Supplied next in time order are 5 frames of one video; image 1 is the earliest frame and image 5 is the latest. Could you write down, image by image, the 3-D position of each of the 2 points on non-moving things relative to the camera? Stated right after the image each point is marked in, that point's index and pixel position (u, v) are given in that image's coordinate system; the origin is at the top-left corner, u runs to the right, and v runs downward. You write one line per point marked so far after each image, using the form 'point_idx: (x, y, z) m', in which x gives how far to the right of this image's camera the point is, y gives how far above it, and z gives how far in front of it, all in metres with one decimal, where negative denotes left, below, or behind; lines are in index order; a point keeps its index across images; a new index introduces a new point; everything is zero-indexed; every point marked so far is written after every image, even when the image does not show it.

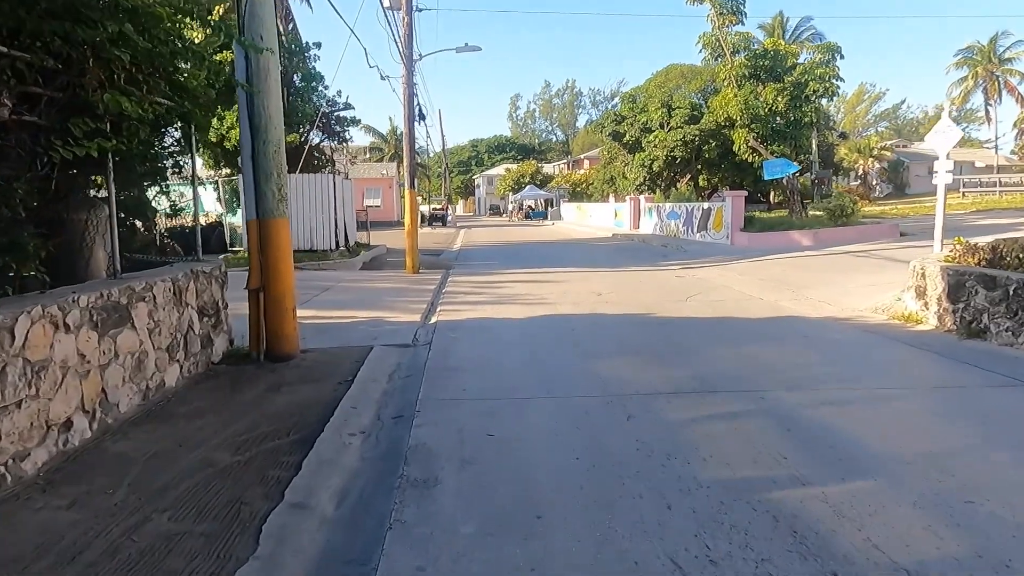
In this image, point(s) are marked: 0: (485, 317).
0: (-0.4, -0.5, +11.0) m
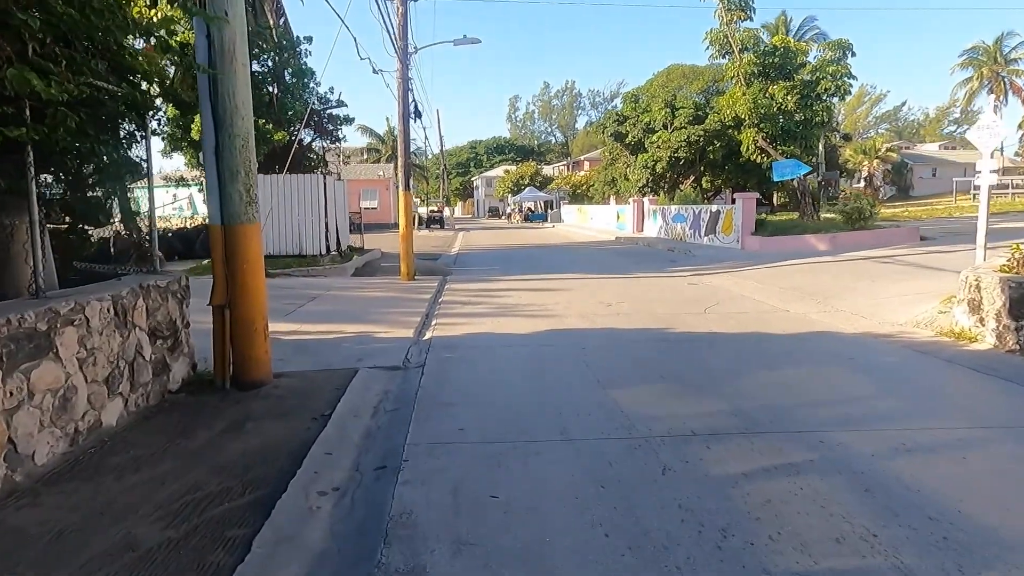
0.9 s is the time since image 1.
0: (-0.4, -0.6, +9.9) m
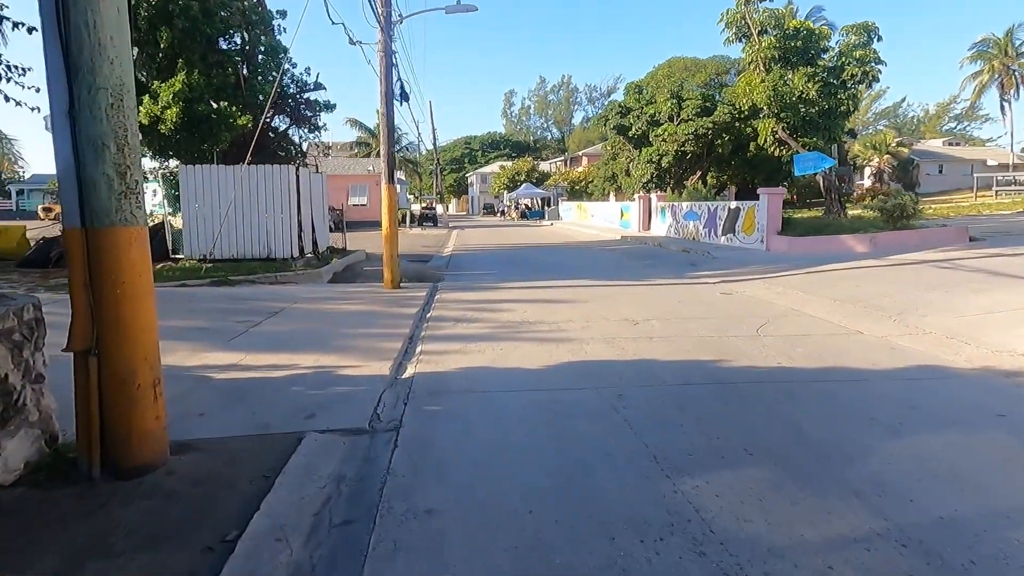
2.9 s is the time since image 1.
0: (-0.3, -0.9, +7.6) m
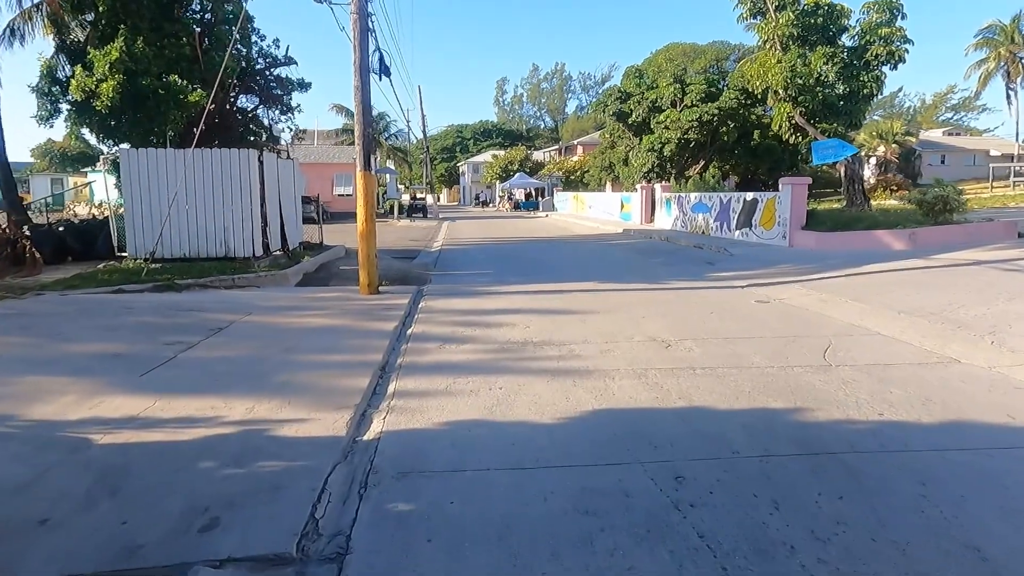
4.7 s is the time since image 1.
0: (-0.3, -1.1, +5.6) m
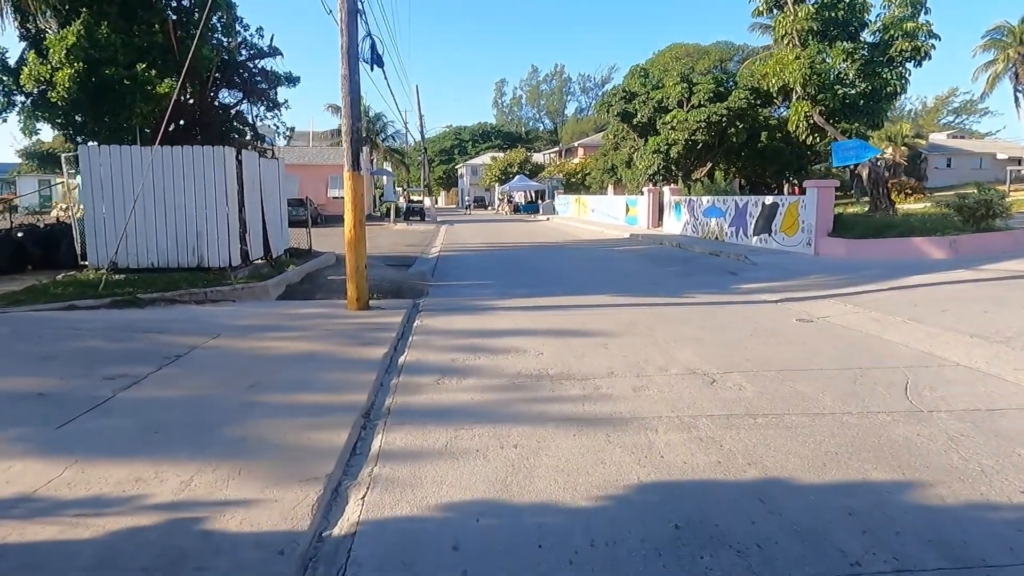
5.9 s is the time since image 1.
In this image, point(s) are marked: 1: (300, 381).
0: (-0.1, -1.3, +4.3) m
1: (-2.1, -0.9, +6.5) m
